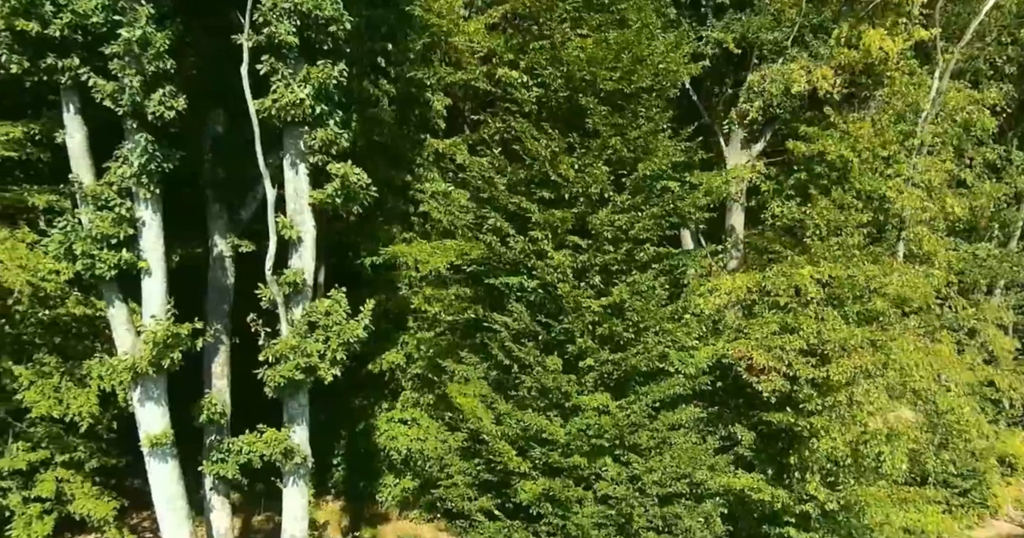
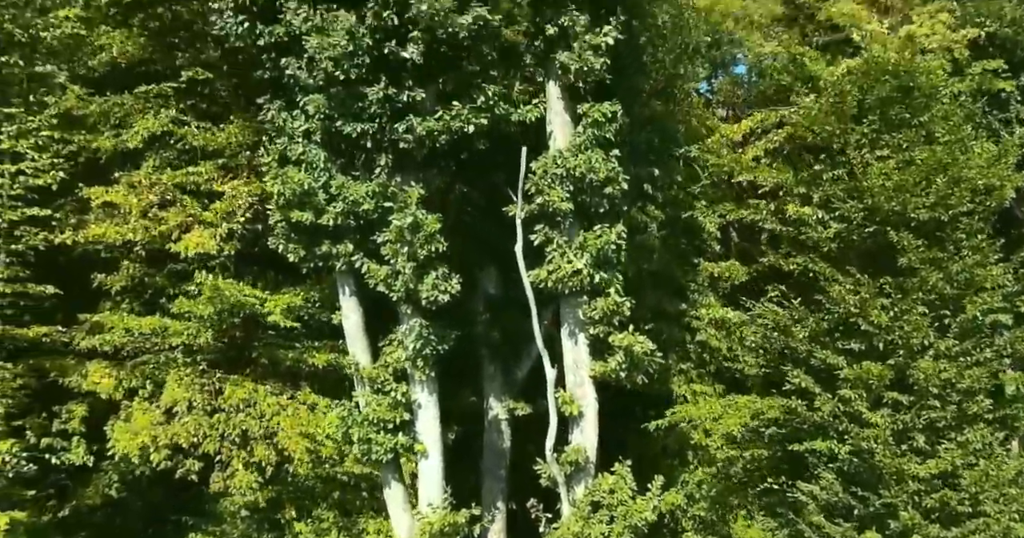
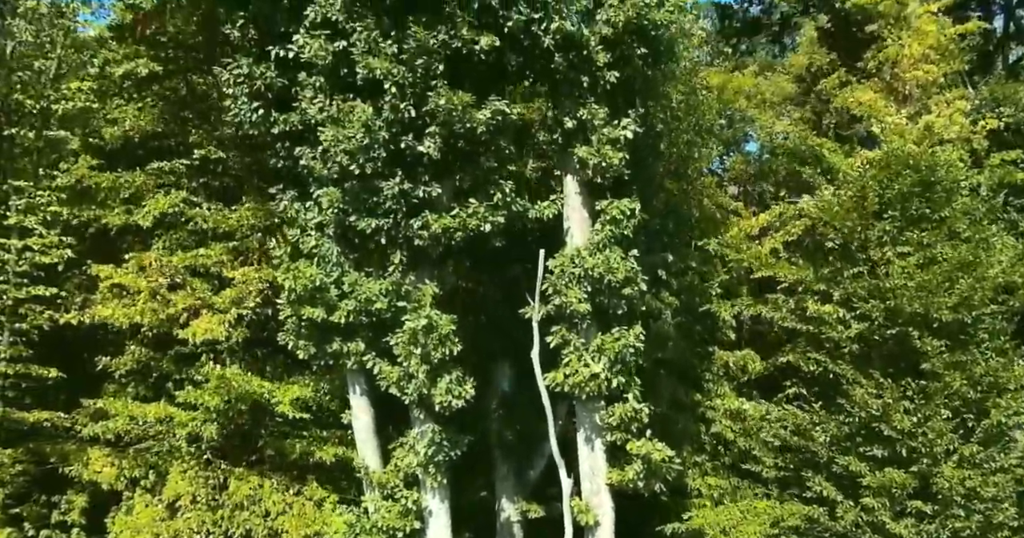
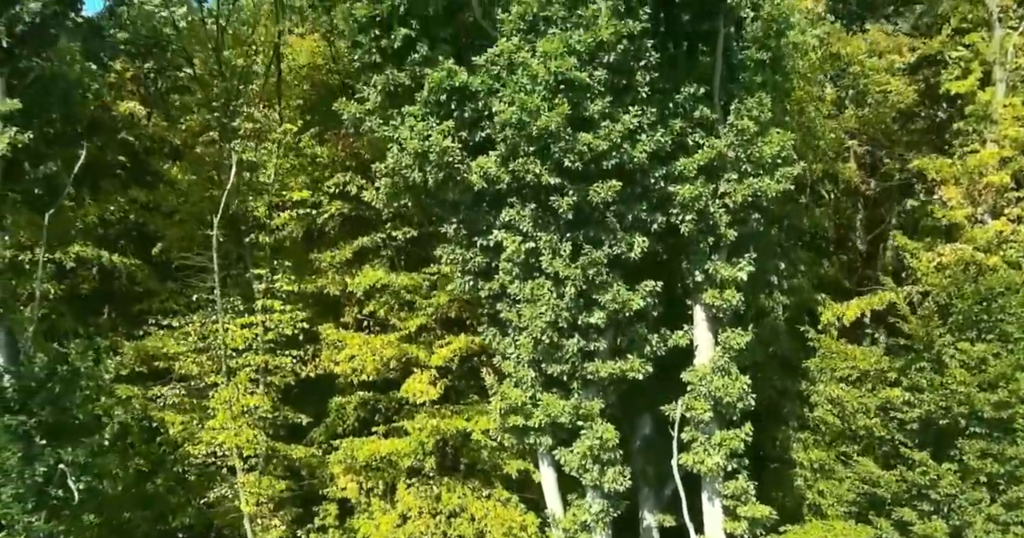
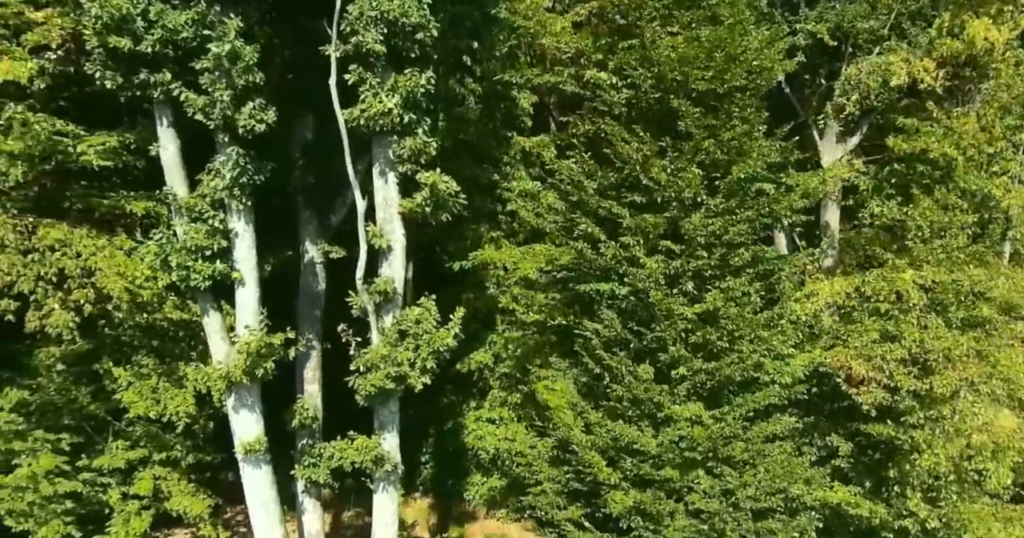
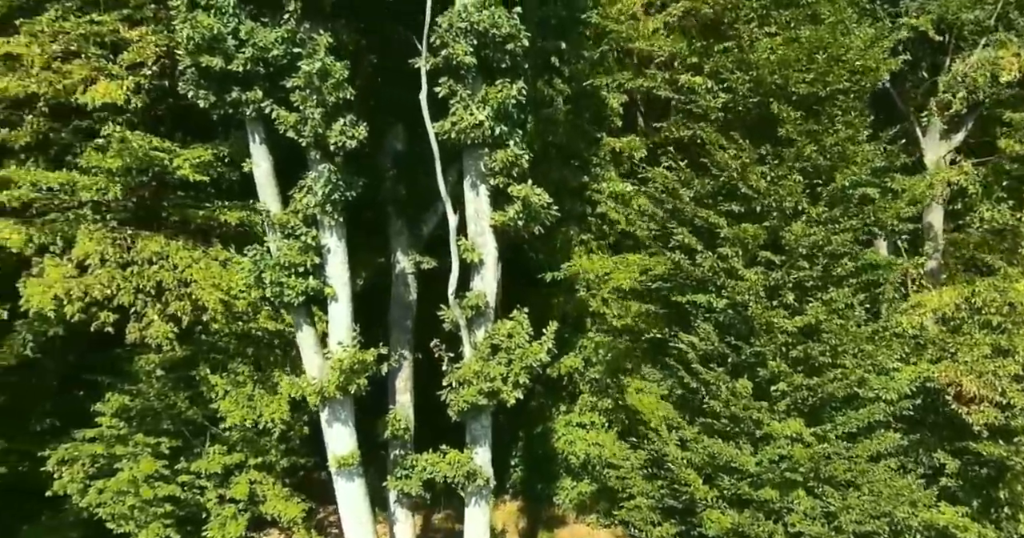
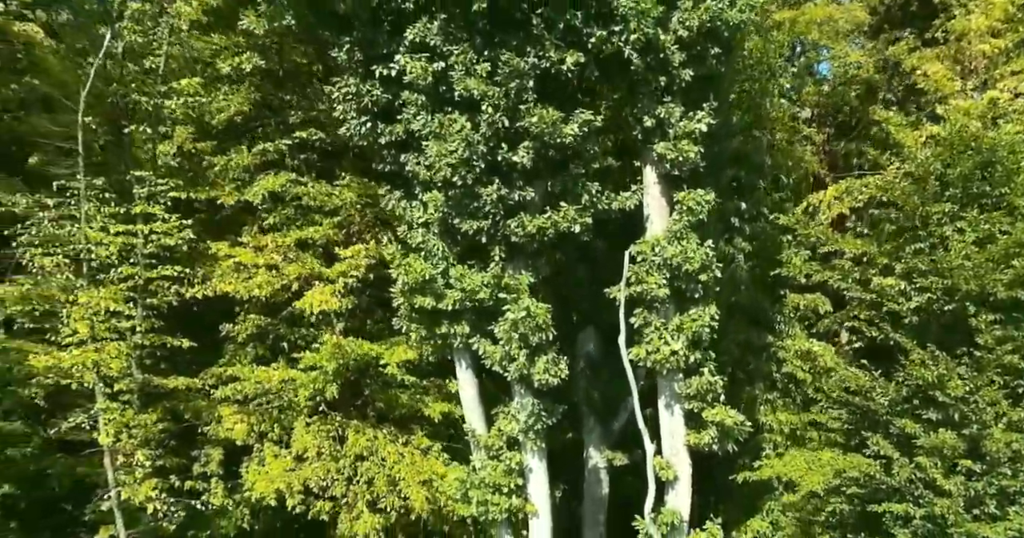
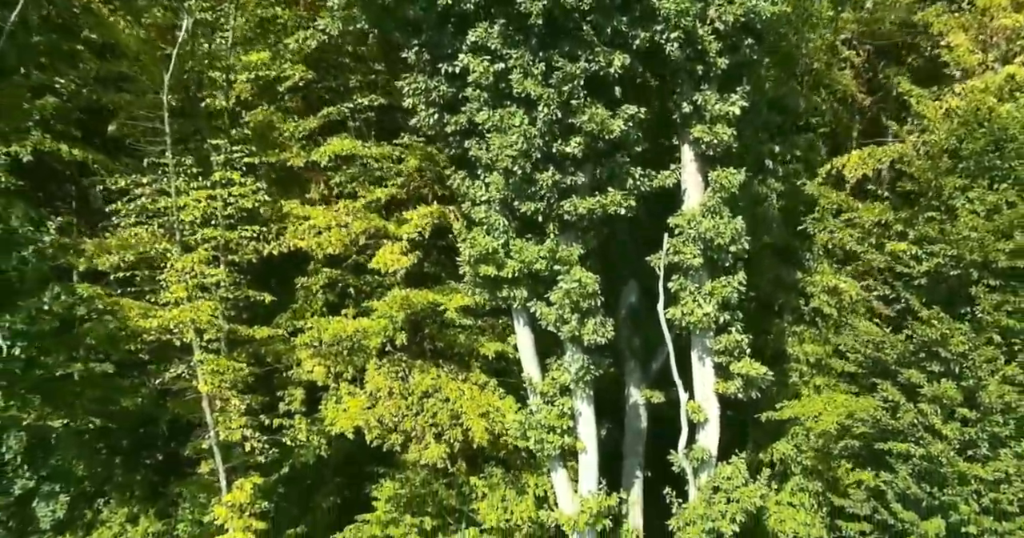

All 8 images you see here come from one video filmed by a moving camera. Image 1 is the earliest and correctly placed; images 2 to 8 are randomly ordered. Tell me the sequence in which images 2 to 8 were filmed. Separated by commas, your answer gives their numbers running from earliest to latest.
5, 6, 2, 3, 7, 8, 4
